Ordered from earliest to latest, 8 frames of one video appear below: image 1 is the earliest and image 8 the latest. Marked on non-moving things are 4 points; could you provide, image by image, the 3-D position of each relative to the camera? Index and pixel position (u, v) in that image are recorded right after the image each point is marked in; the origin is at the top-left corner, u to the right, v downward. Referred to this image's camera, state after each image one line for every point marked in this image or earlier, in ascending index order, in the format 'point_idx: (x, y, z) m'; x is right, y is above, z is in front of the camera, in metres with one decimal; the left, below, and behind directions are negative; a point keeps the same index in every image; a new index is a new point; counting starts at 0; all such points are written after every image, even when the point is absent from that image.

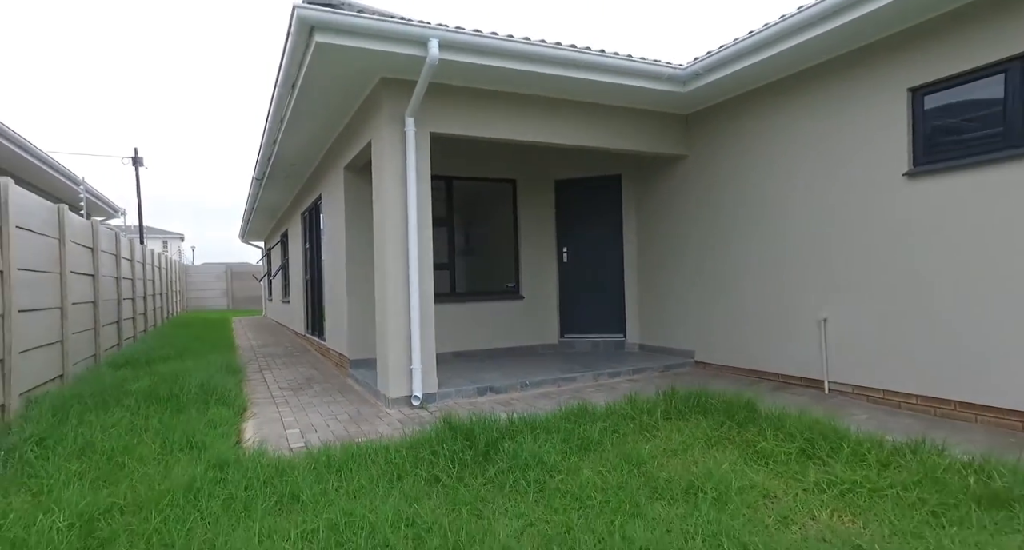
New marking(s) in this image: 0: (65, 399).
0: (-3.6, -1.0, +4.5) m
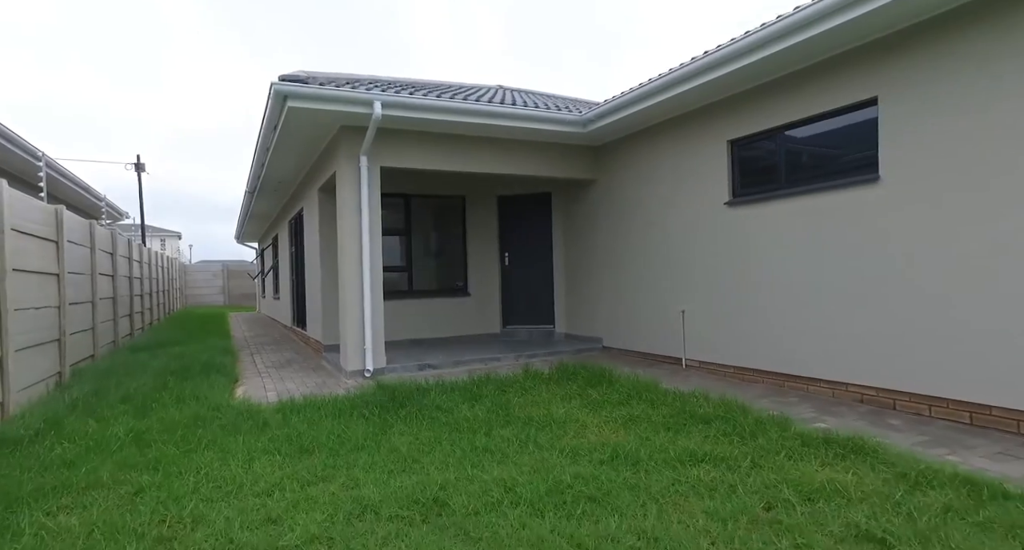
0: (-4.4, -1.0, +6.0) m
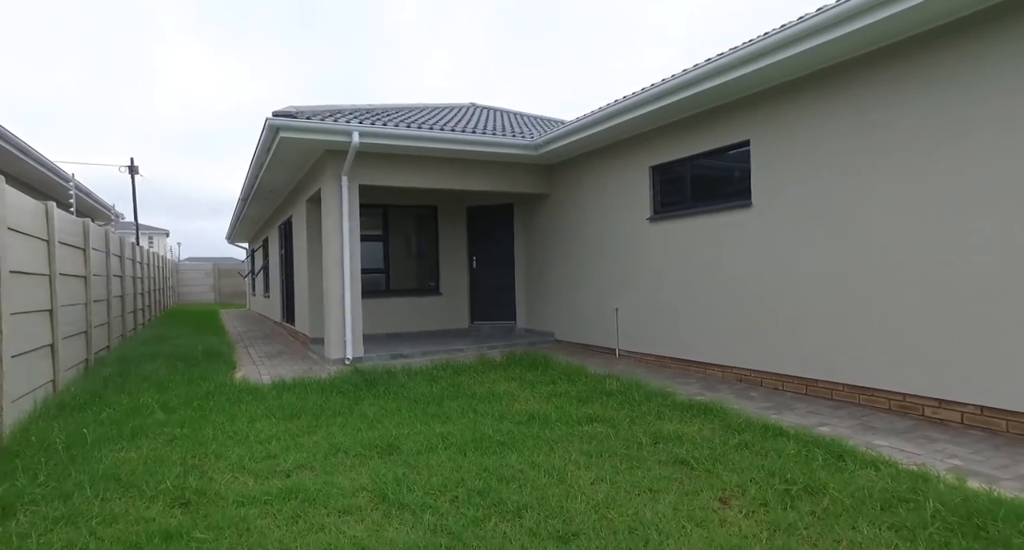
0: (-4.9, -1.1, +7.1) m
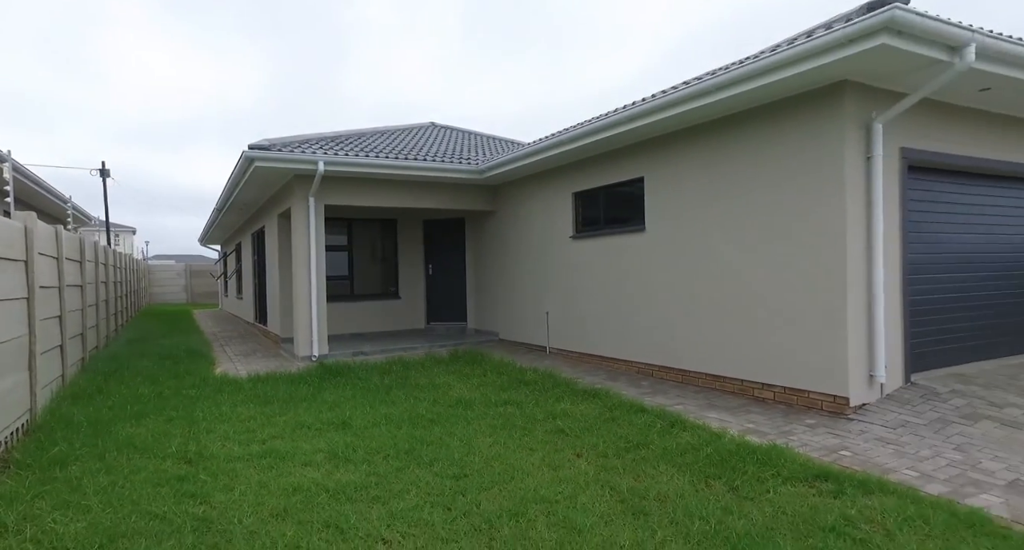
0: (-5.7, -1.2, +8.1) m
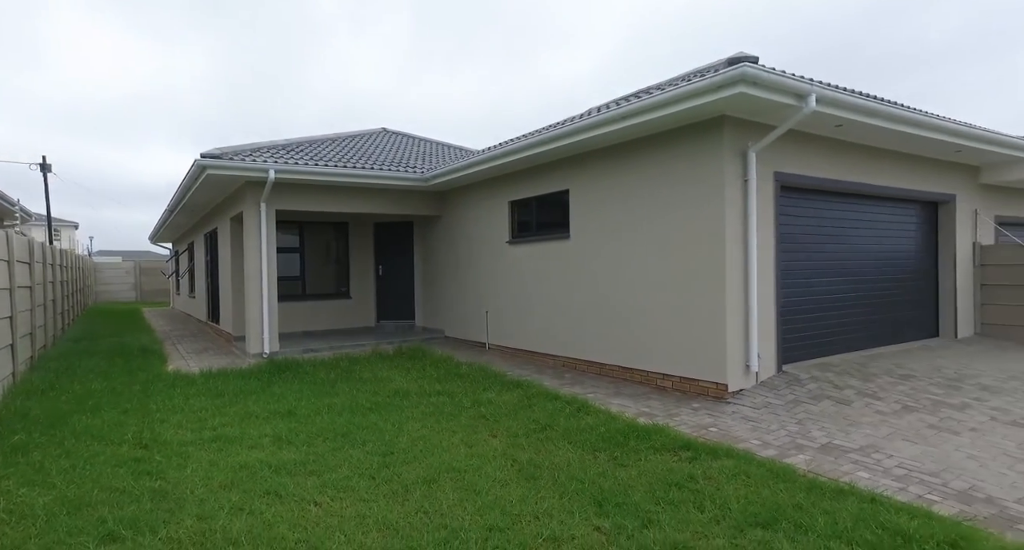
0: (-6.6, -1.2, +8.4) m
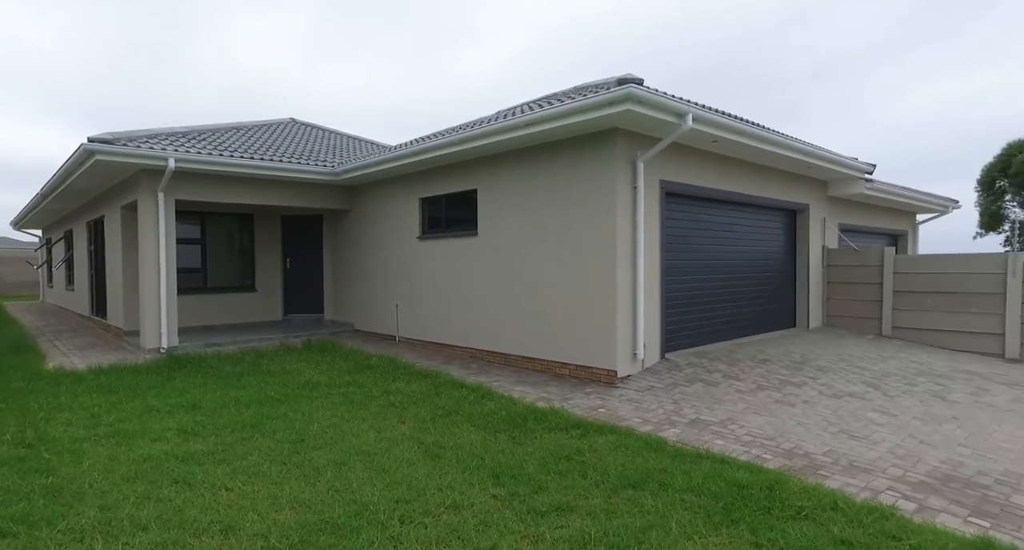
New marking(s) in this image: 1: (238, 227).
0: (-7.9, -1.1, +7.6) m
1: (-5.5, +0.9, +11.2) m
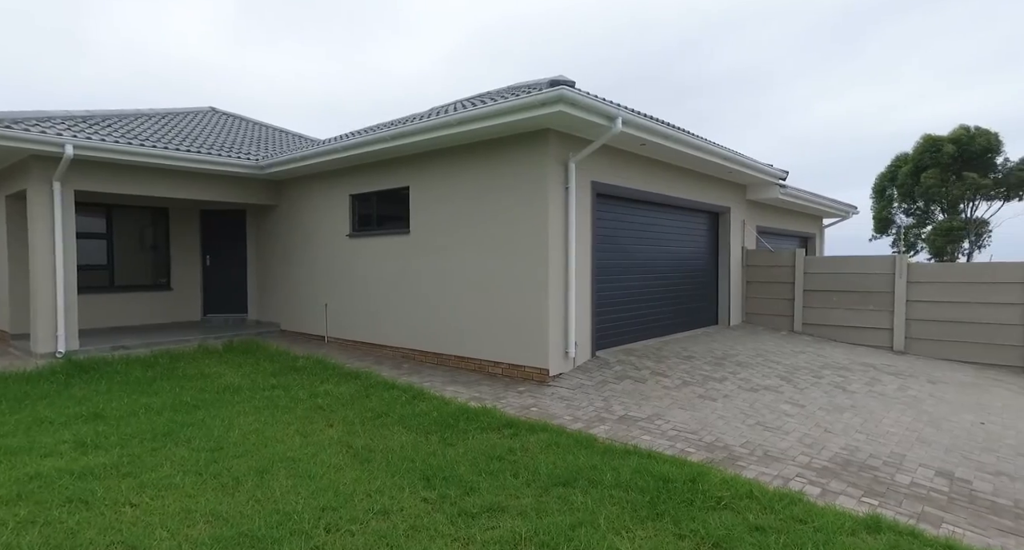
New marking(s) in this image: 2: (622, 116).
0: (-8.8, -1.0, +6.6) m
1: (-6.7, +1.0, +10.5) m
2: (+1.1, +1.6, +5.7) m
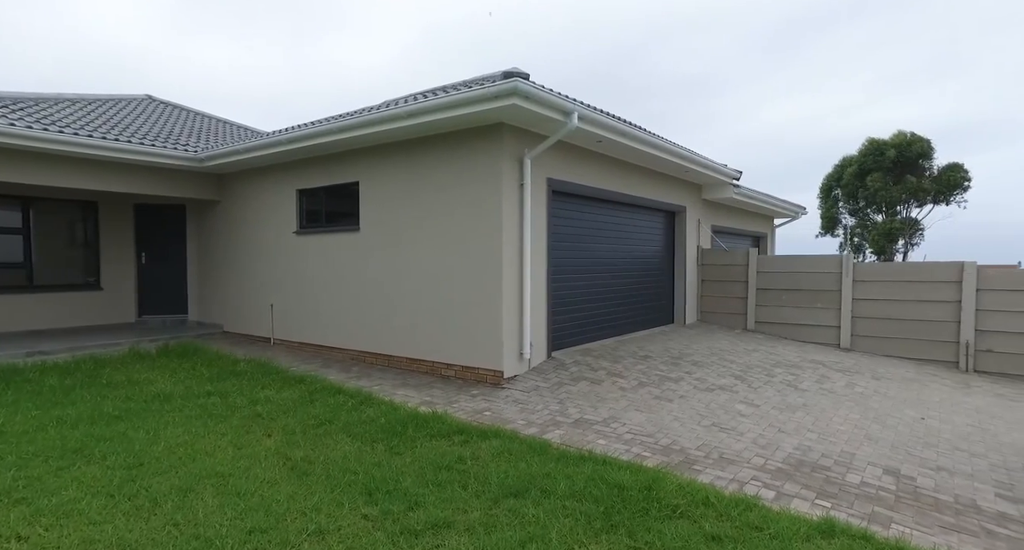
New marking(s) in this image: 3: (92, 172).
0: (-9.3, -1.0, +5.8) m
1: (-7.5, +1.0, +9.7) m
2: (+0.7, +1.6, +5.6) m
3: (-6.2, +1.5, +8.3) m
